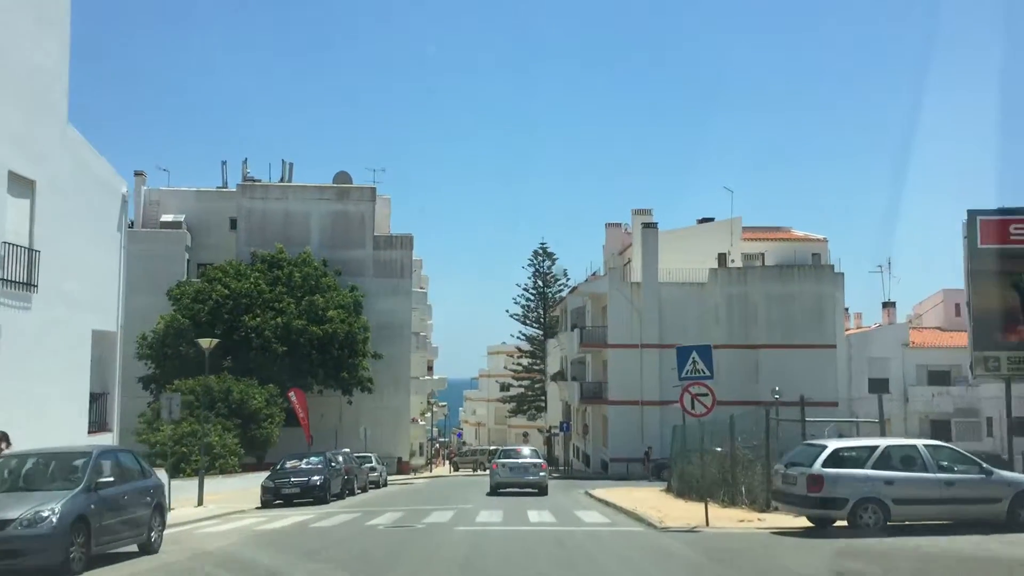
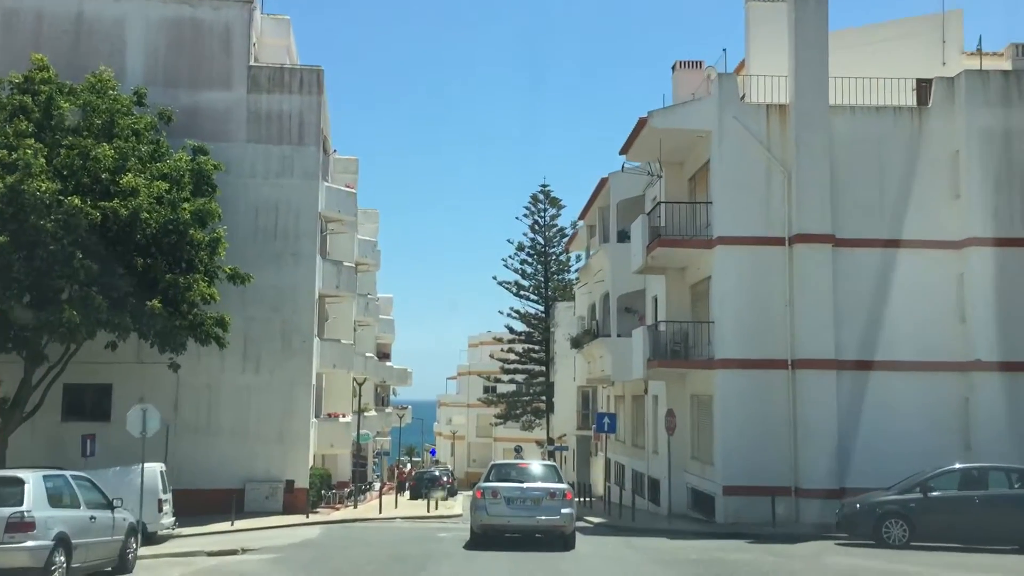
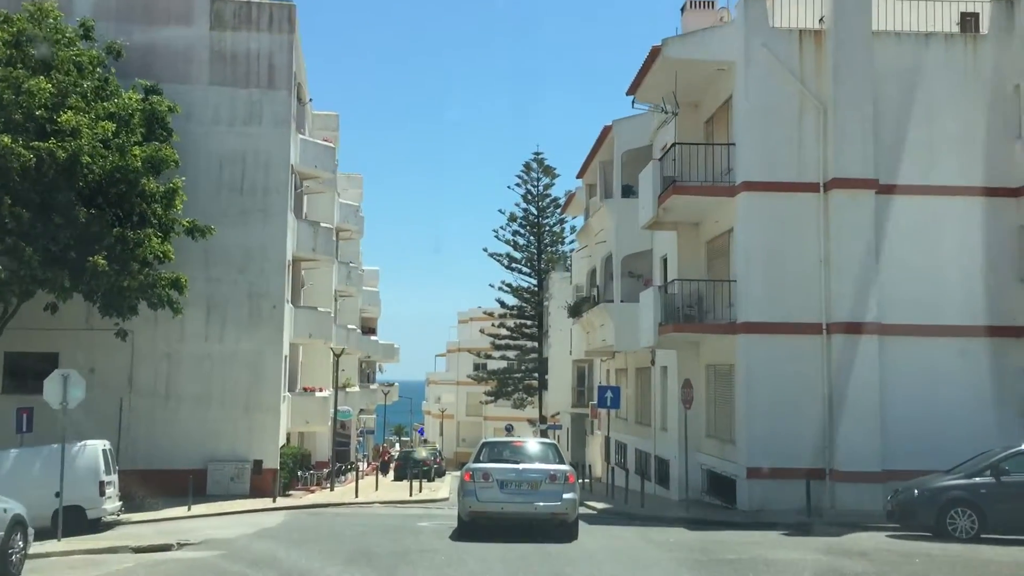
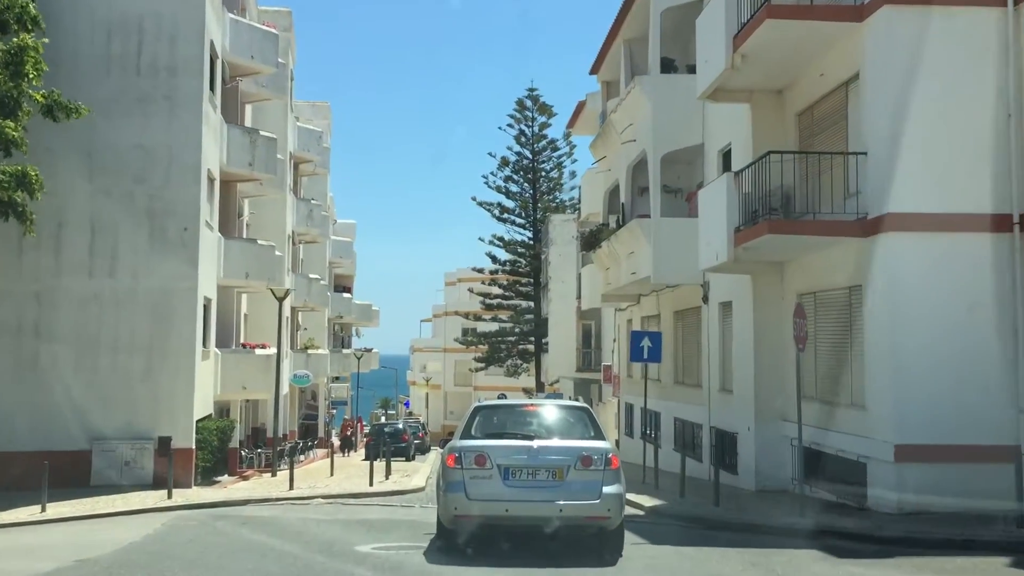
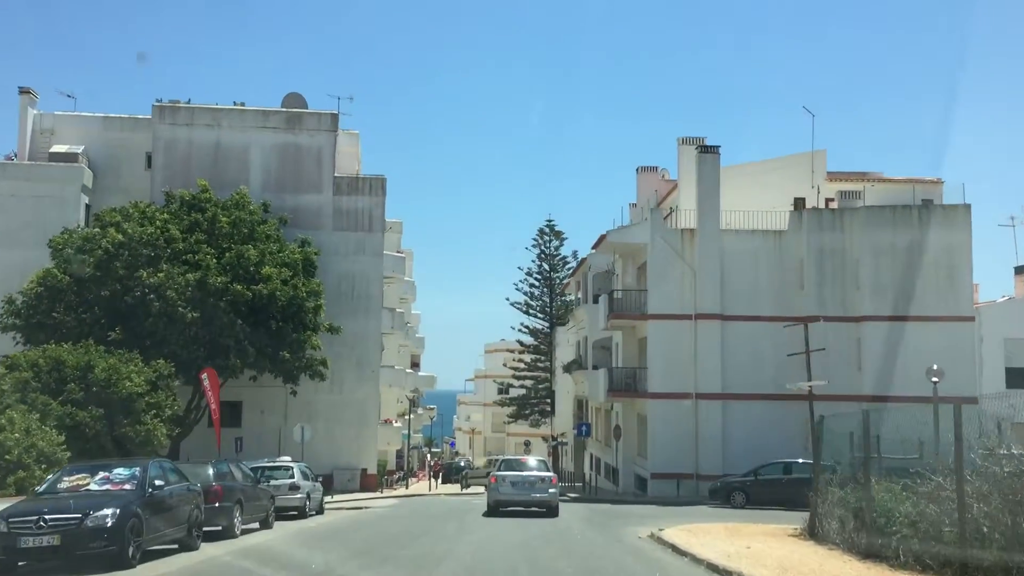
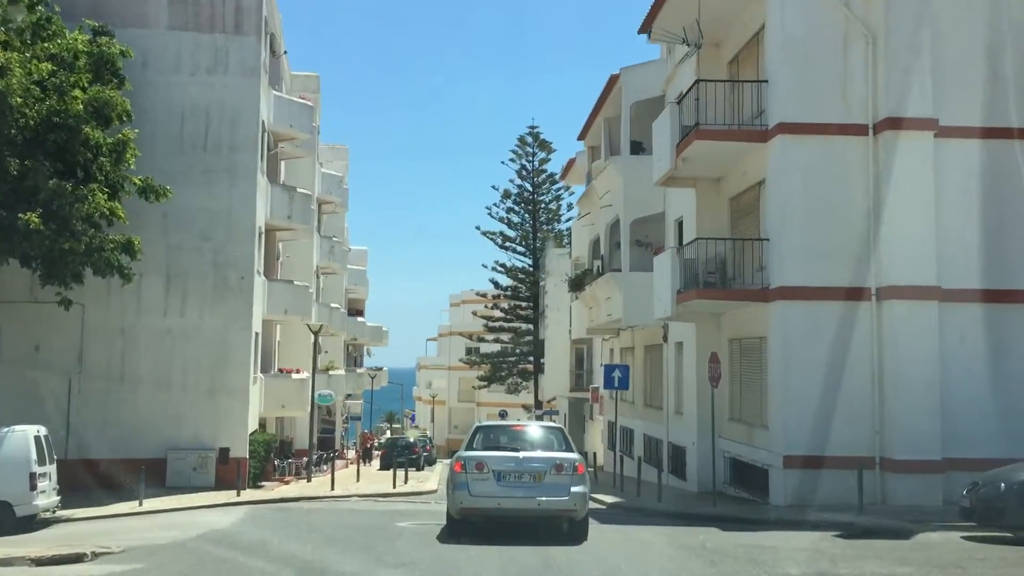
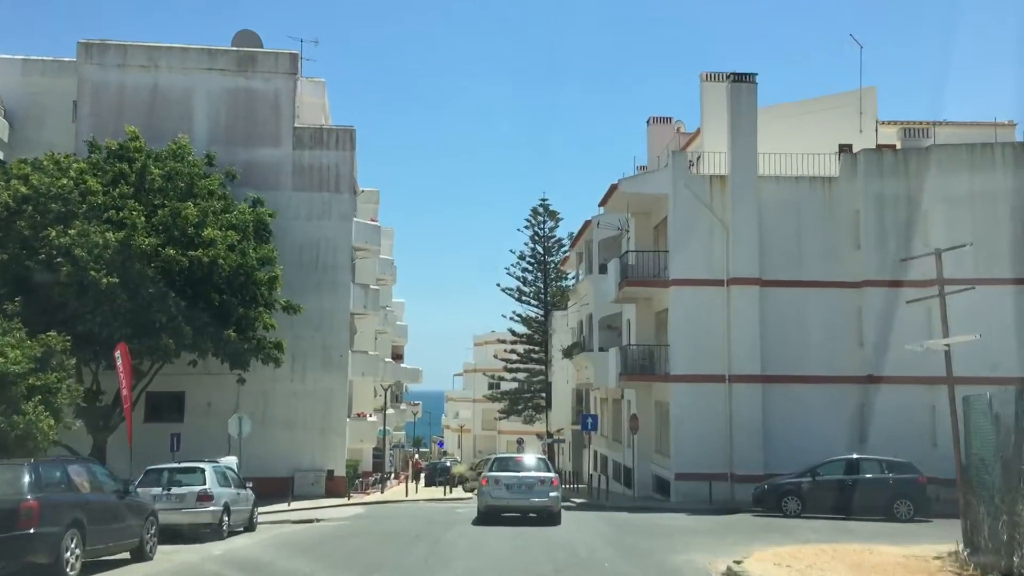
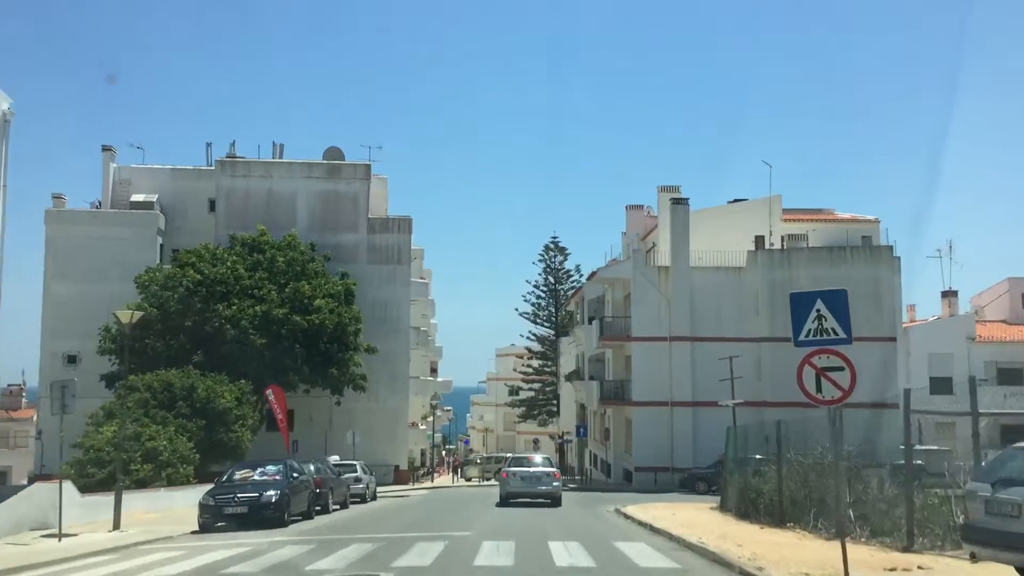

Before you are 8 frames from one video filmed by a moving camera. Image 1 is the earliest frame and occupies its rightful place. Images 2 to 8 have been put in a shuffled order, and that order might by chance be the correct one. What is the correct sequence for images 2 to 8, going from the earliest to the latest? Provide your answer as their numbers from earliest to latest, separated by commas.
8, 5, 7, 2, 3, 6, 4
